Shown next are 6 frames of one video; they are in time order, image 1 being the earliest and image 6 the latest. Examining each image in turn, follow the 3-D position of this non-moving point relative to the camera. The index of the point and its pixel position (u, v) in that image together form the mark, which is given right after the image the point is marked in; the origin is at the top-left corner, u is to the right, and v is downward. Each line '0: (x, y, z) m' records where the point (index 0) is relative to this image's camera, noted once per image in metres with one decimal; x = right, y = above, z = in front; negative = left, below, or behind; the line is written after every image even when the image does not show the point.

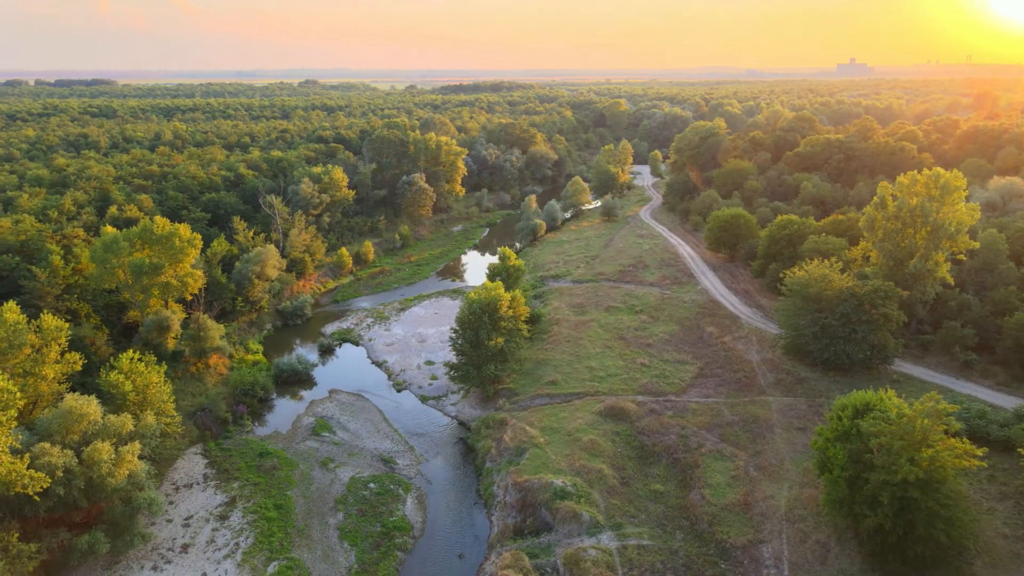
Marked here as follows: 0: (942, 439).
0: (+14.6, -5.3, +17.8) m
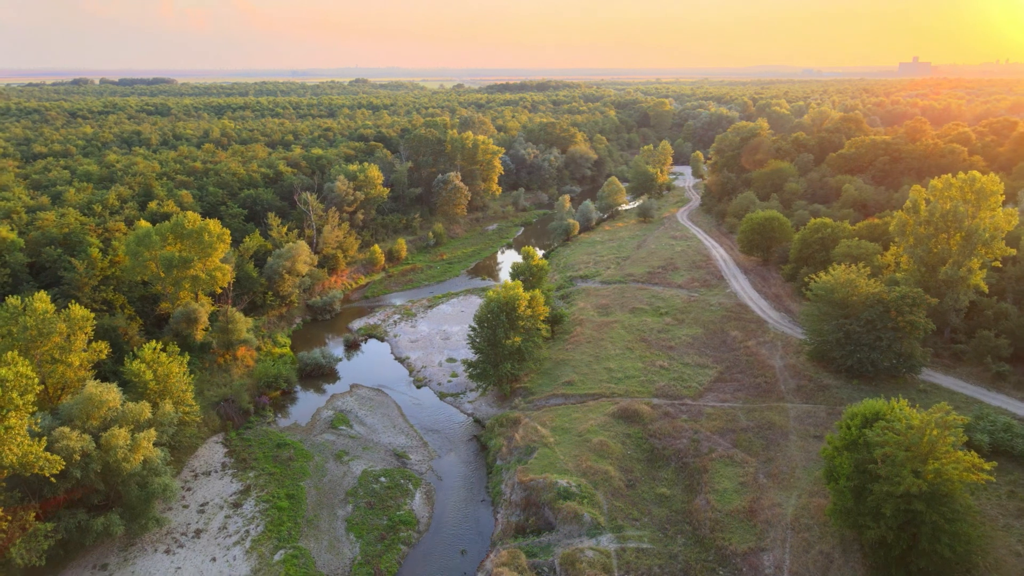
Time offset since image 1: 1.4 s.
0: (+14.4, -5.4, +17.2) m
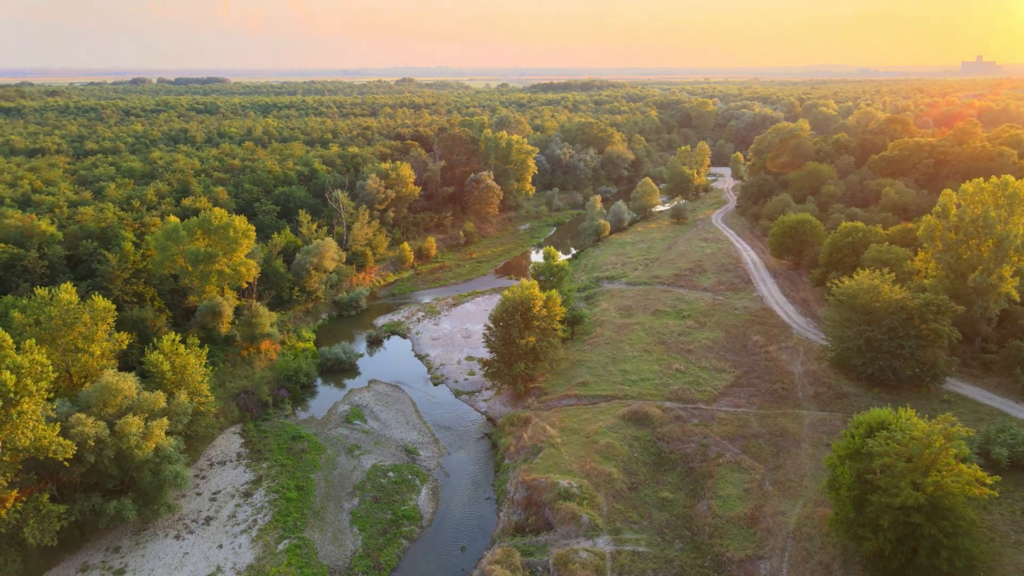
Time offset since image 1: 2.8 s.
0: (+14.0, -5.7, +16.6) m
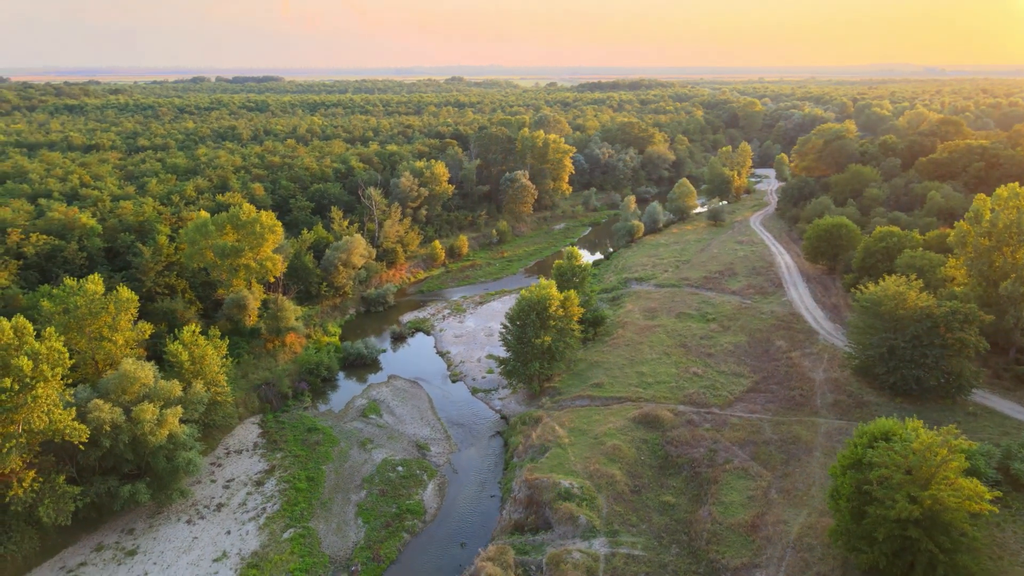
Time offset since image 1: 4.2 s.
0: (+13.6, -5.9, +16.1) m
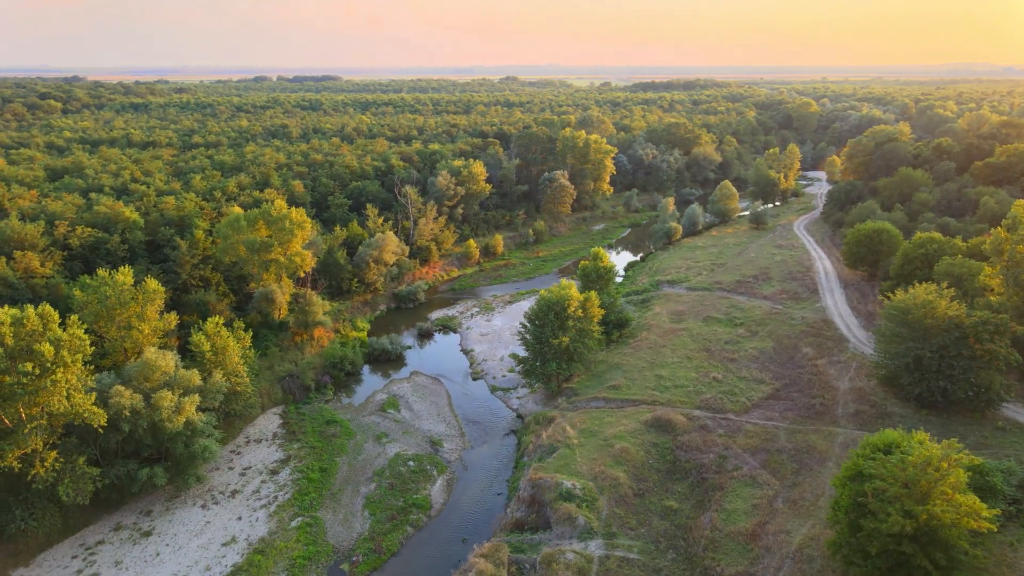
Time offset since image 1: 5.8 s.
0: (+13.2, -6.2, +15.6) m
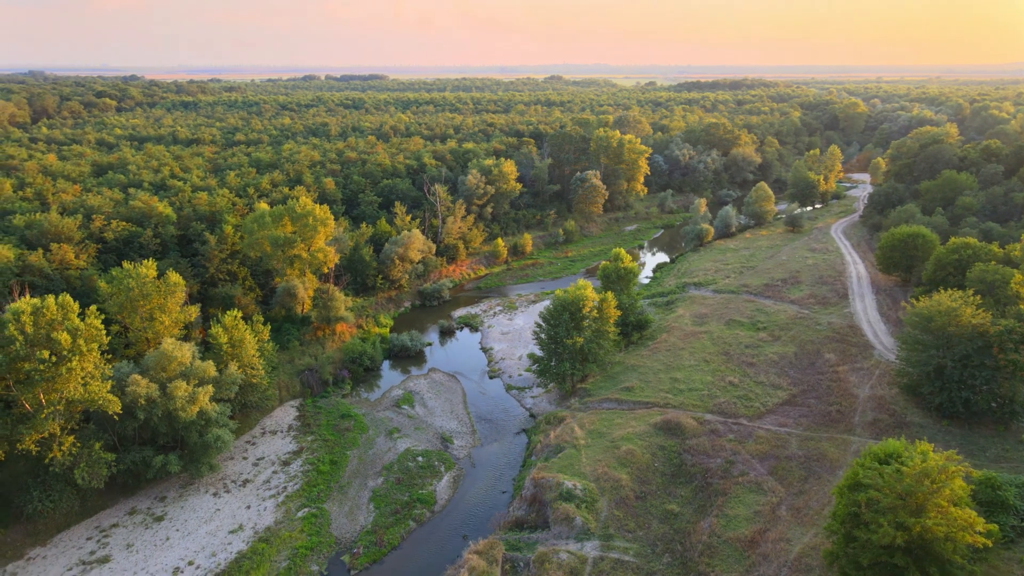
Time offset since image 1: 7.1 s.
0: (+12.8, -6.4, +15.2) m
